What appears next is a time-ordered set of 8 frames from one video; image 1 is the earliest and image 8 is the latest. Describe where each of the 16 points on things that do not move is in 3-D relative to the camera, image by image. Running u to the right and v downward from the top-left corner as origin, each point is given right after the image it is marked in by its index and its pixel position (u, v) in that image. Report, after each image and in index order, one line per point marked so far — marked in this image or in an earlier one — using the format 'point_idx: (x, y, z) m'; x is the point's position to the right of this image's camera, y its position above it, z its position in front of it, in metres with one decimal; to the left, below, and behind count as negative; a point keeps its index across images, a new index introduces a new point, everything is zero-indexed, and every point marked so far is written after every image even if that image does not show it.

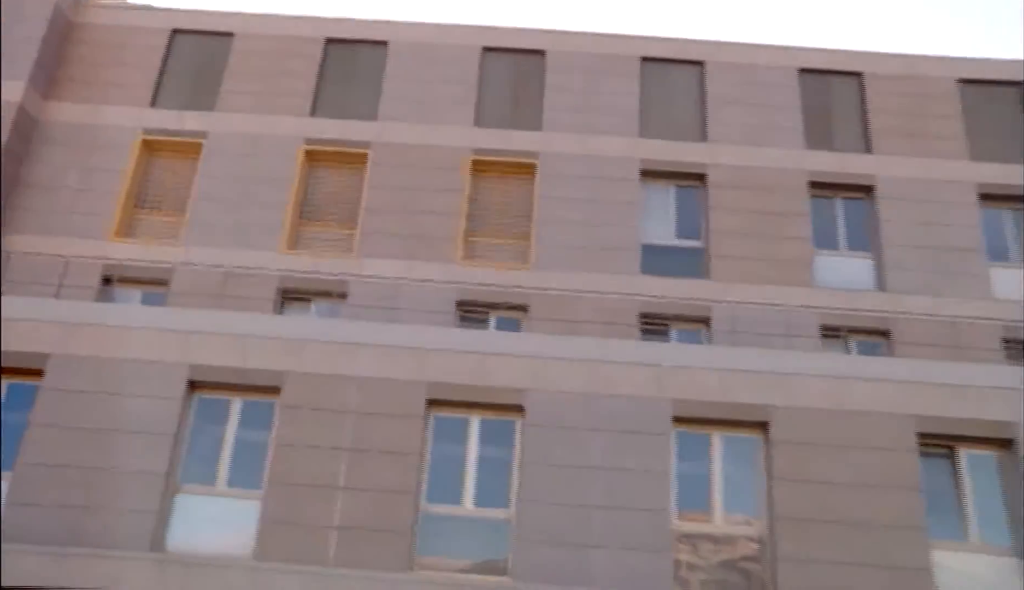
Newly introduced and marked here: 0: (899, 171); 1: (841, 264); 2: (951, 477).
0: (+5.5, +1.7, +14.1) m
1: (+4.5, +0.4, +13.7) m
2: (+5.1, -2.1, +11.6) m
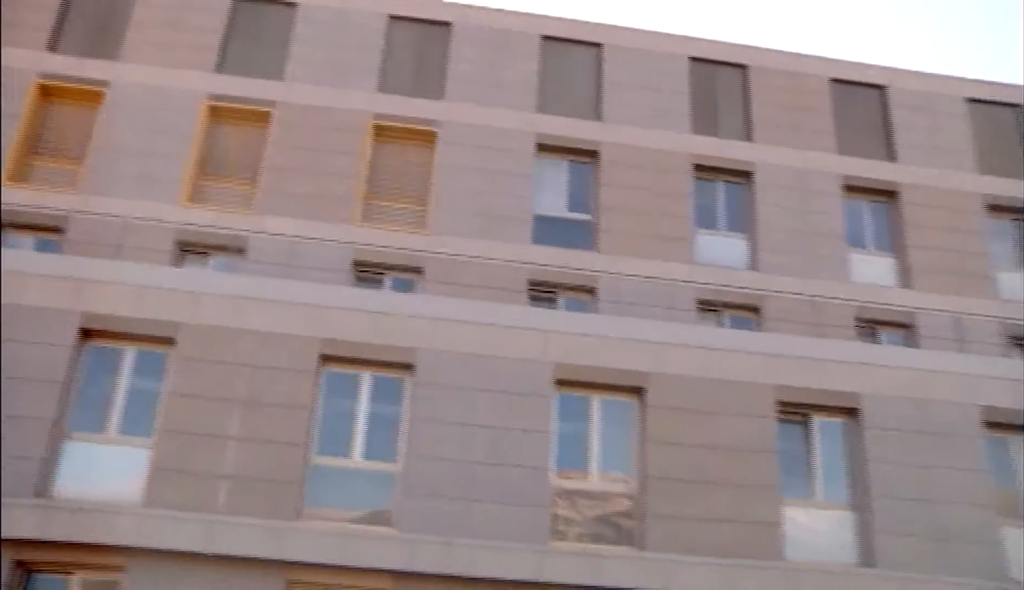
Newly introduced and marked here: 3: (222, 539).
0: (+4.0, +2.0, +15.1) m
1: (+3.0, +0.8, +14.6) m
2: (+3.7, -1.9, +12.7) m
3: (-3.2, -2.7, +11.0) m
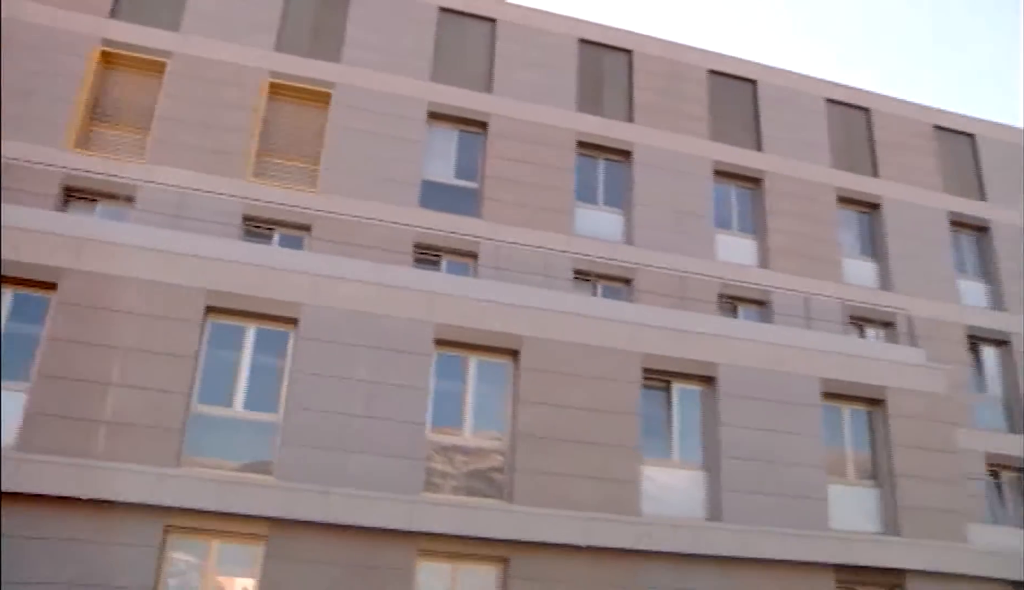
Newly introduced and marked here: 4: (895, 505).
0: (+2.3, +2.5, +16.0) m
1: (+1.3, +1.2, +15.4) m
2: (+2.1, -1.5, +13.7) m
3: (-4.6, -2.1, +11.2) m
4: (+5.4, -3.0, +14.2) m
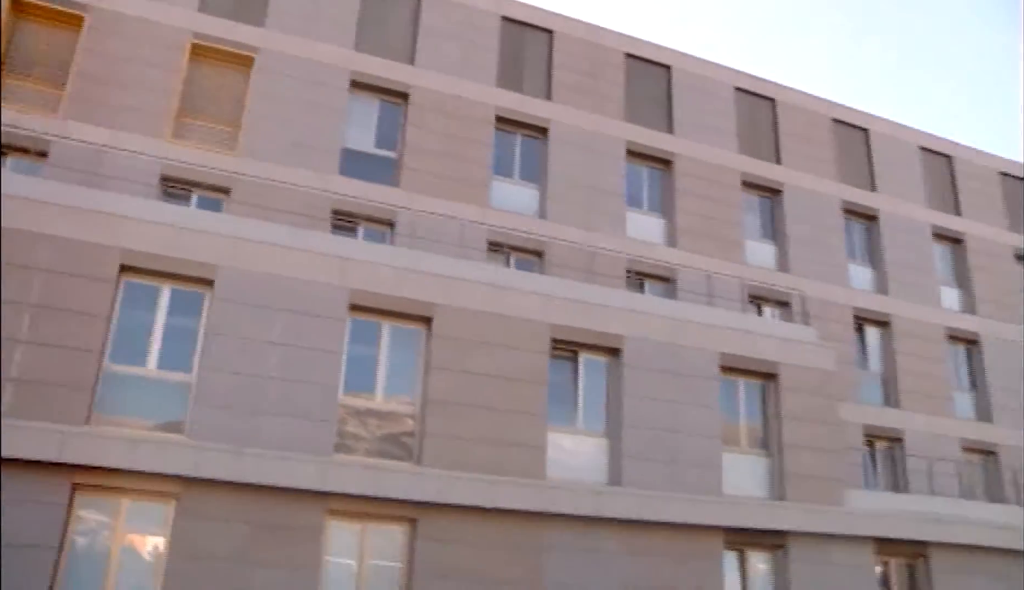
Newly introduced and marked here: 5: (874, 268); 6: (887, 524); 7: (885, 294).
0: (+1.0, +2.9, +16.4) m
1: (0.0, +1.7, +15.8) m
2: (+0.8, -1.1, +14.3) m
3: (-5.6, -1.6, +11.2) m
4: (+4.1, -2.7, +15.1) m
5: (+7.1, +0.5, +19.5) m
6: (+5.9, -3.6, +15.8) m
7: (+7.2, 0.0, +19.2) m
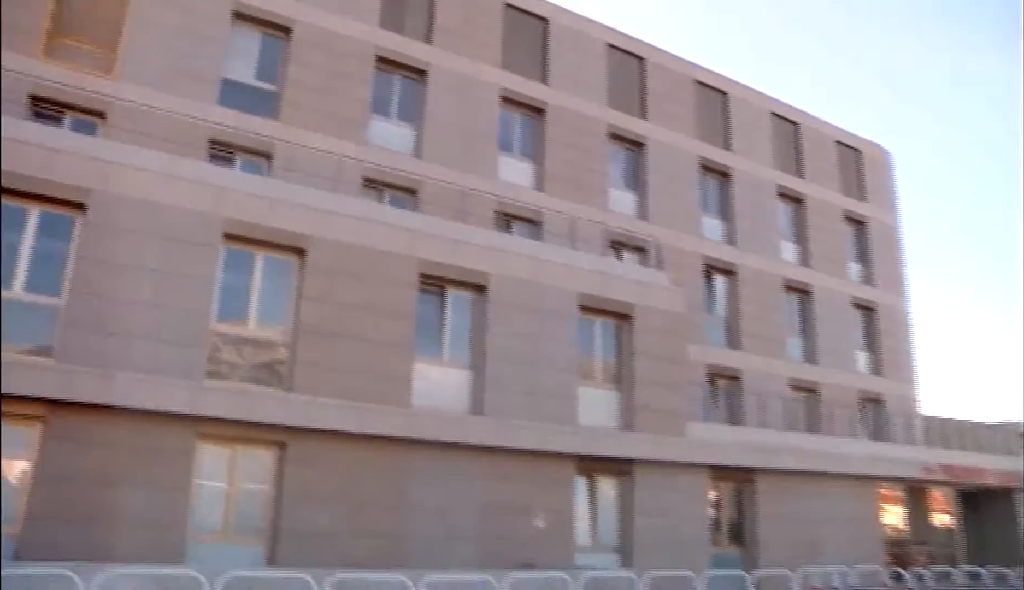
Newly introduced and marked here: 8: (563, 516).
0: (-1.1, +4.0, +16.8) m
1: (-2.0, +2.7, +16.2) m
2: (-1.1, -0.2, +15.0) m
3: (-7.1, -0.7, +11.0) m
4: (+1.9, -1.8, +16.4) m
5: (+4.4, +1.6, +20.9) m
6: (+3.6, -2.7, +17.3) m
7: (+4.6, +1.1, +20.6) m
8: (+0.8, -3.3, +15.2) m
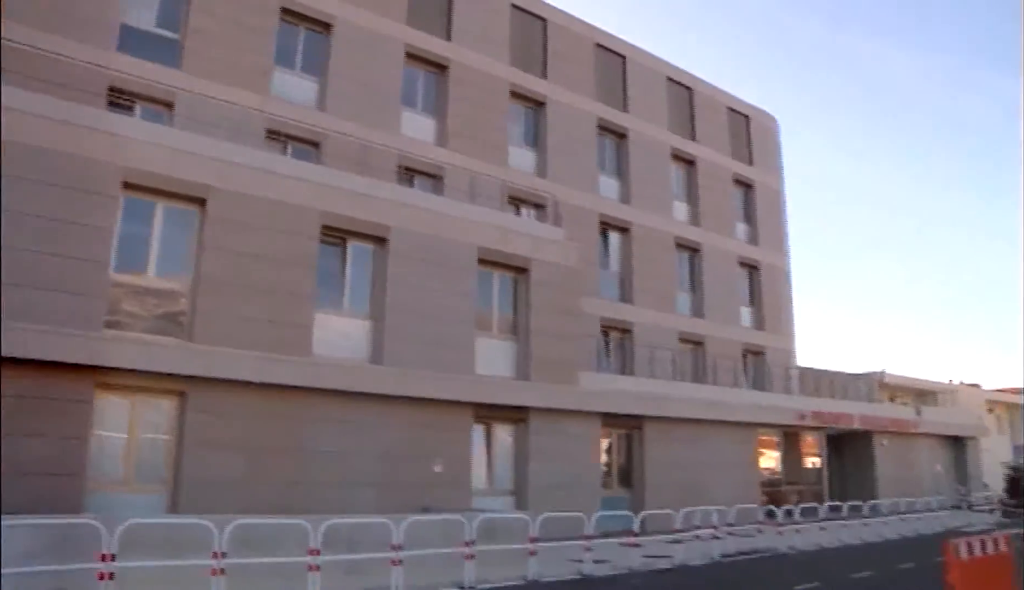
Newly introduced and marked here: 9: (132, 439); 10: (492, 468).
0: (-2.7, +4.8, +16.9) m
1: (-3.6, +3.5, +16.3) m
2: (-2.6, +0.5, +15.2) m
3: (-8.2, -0.1, +10.7) m
4: (+0.2, -1.1, +16.9) m
5: (+2.4, +2.5, +21.5) m
6: (+1.8, -2.0, +18.1) m
7: (+2.5, +2.0, +21.3) m
8: (-0.8, -2.6, +15.8) m
9: (-4.9, -1.8, +12.7) m
10: (-0.4, -2.9, +16.6) m
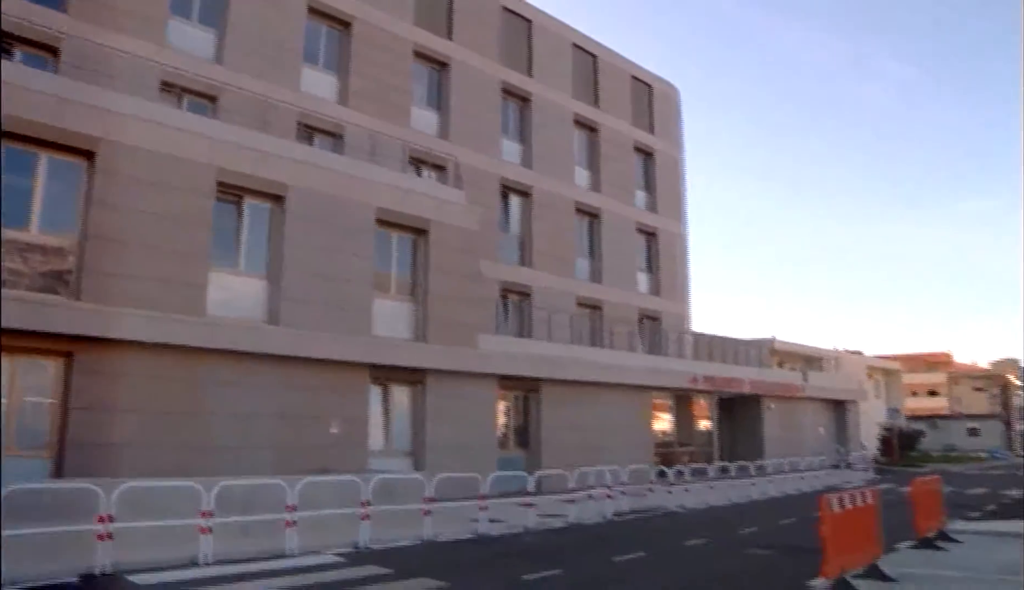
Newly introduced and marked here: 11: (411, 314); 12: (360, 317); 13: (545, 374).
0: (-4.3, +5.5, +16.4) m
1: (-5.2, +4.2, +15.7) m
2: (-4.1, +1.1, +14.9) m
3: (-9.3, +0.5, +9.9) m
4: (-1.5, -0.4, +16.9) m
5: (+0.3, +3.3, +21.6) m
6: (0.0, -1.3, +18.3) m
7: (+0.4, +2.7, +21.4) m
8: (-2.5, -2.0, +15.7) m
9: (-6.2, -1.2, +12.2) m
10: (-2.1, -2.2, +16.6) m
11: (-1.7, -0.4, +16.9) m
12: (-2.4, -0.4, +15.8) m
13: (+0.7, -1.5, +19.1) m
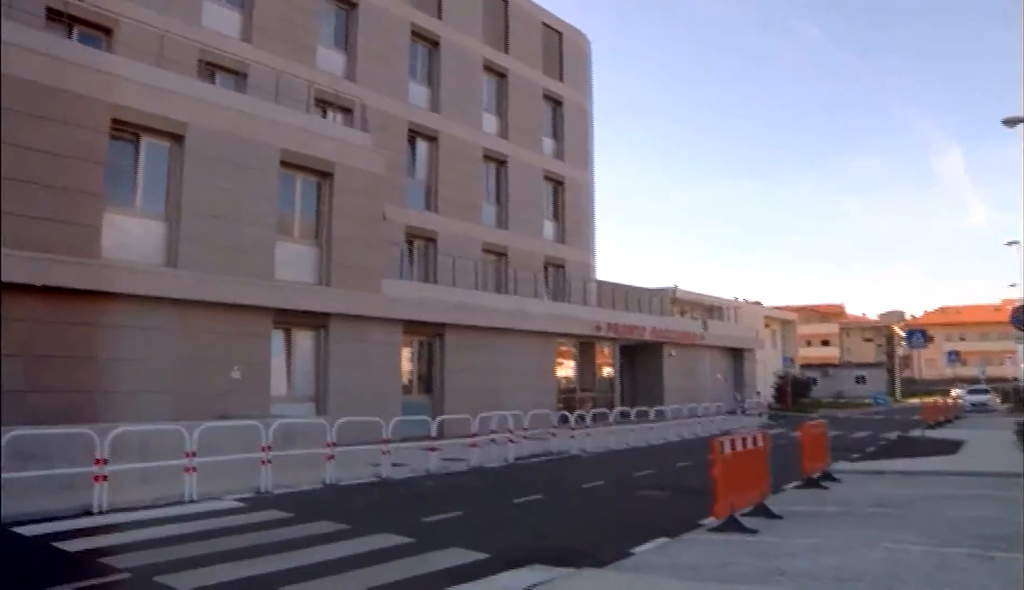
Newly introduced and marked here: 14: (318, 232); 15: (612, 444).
0: (-5.8, +6.4, +15.7) m
1: (-6.6, +5.1, +15.0) m
2: (-5.5, +2.0, +14.4) m
3: (-10.2, +1.1, +9.0) m
4: (-3.0, +0.5, +16.7) m
5: (-1.7, +4.4, +21.3) m
6: (-1.7, -0.3, +18.2) m
7: (-1.5, +3.8, +21.2) m
8: (-3.9, -1.1, +15.5) m
9: (-7.3, -0.5, +11.7) m
10: (-3.6, -1.3, +16.4) m
11: (-3.3, +0.6, +16.7) m
12: (-3.9, +0.5, +15.5) m
13: (-1.1, -0.5, +19.1) m
14: (-3.2, +1.0, +16.8) m
15: (+2.0, -2.9, +19.3) m
